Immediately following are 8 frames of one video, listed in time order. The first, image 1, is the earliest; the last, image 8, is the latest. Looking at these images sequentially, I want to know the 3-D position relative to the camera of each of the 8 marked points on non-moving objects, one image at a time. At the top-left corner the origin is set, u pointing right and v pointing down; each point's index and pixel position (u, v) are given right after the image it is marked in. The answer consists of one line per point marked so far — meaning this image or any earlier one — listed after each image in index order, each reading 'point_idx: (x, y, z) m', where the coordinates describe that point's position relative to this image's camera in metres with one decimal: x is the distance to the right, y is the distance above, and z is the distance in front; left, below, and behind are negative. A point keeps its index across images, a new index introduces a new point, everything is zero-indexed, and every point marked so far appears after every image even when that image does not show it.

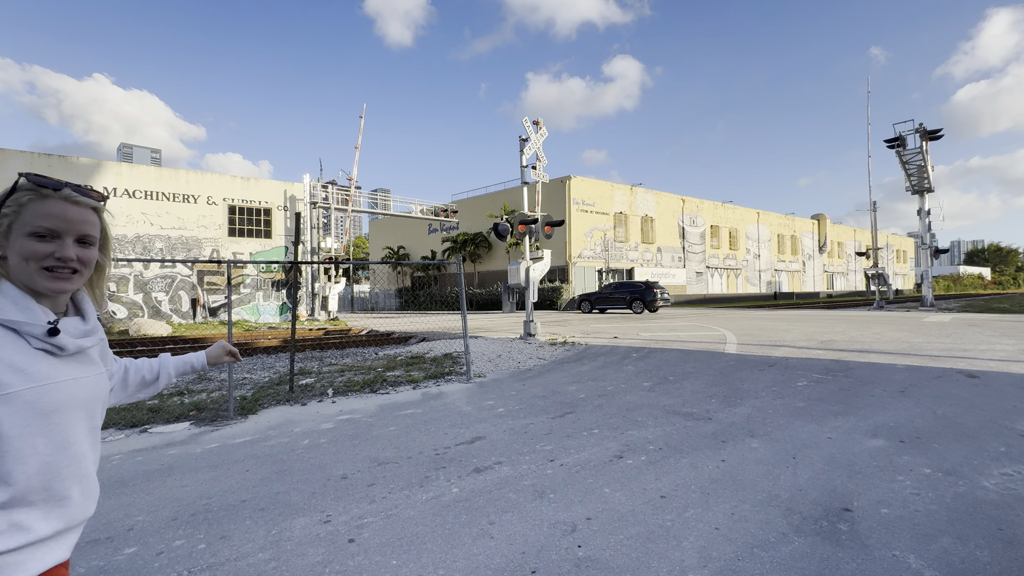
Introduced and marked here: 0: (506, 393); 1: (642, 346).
0: (-0.1, -1.6, +6.8) m
1: (+3.1, -1.4, +10.8) m
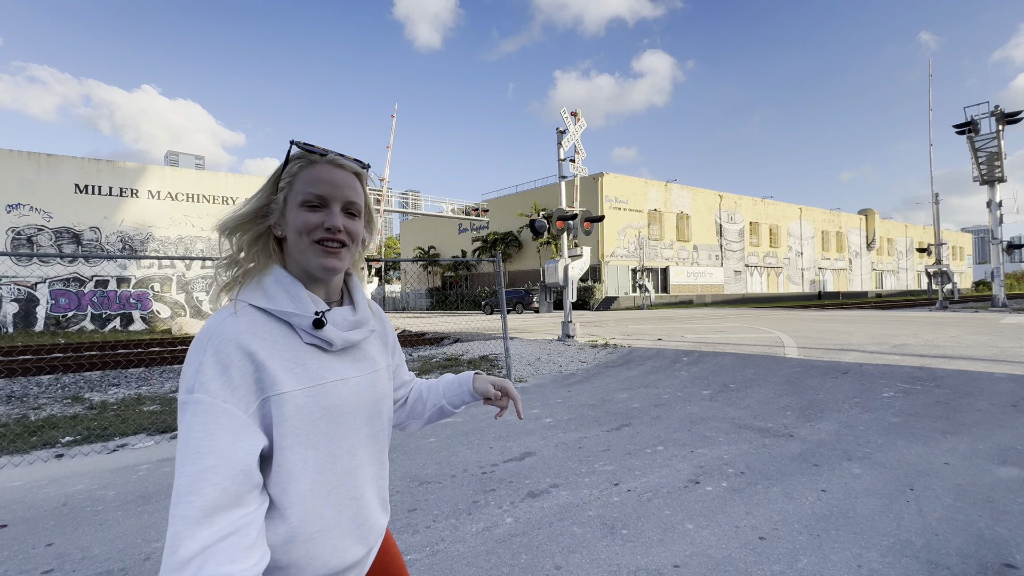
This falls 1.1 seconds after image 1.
0: (+0.5, -1.6, +6.2) m
1: (+4.0, -1.4, +10.0) m
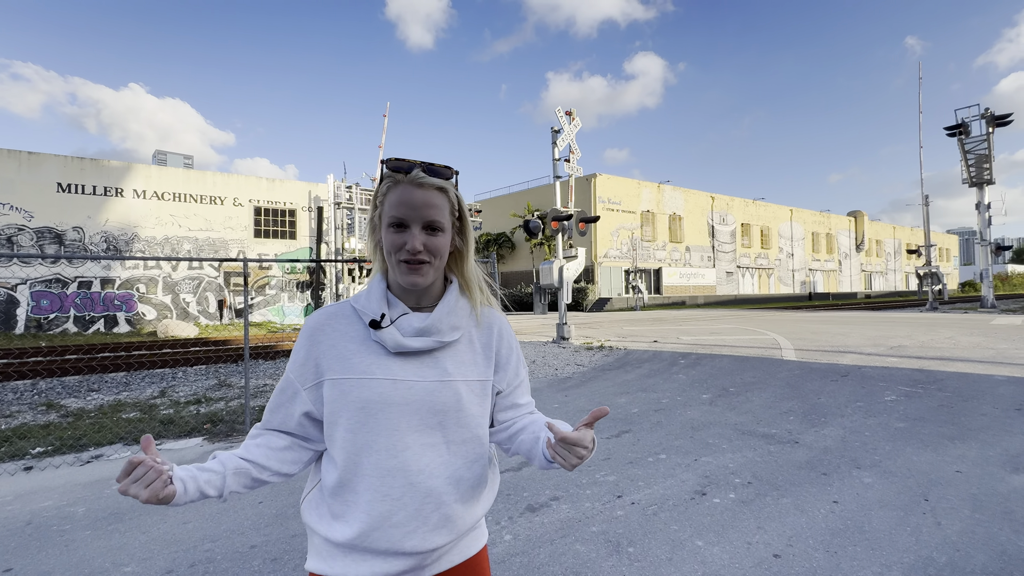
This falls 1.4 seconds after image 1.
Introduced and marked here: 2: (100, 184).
0: (+0.5, -1.6, +6.1) m
1: (+3.9, -1.4, +9.9) m
2: (-16.2, +4.1, +17.9) m
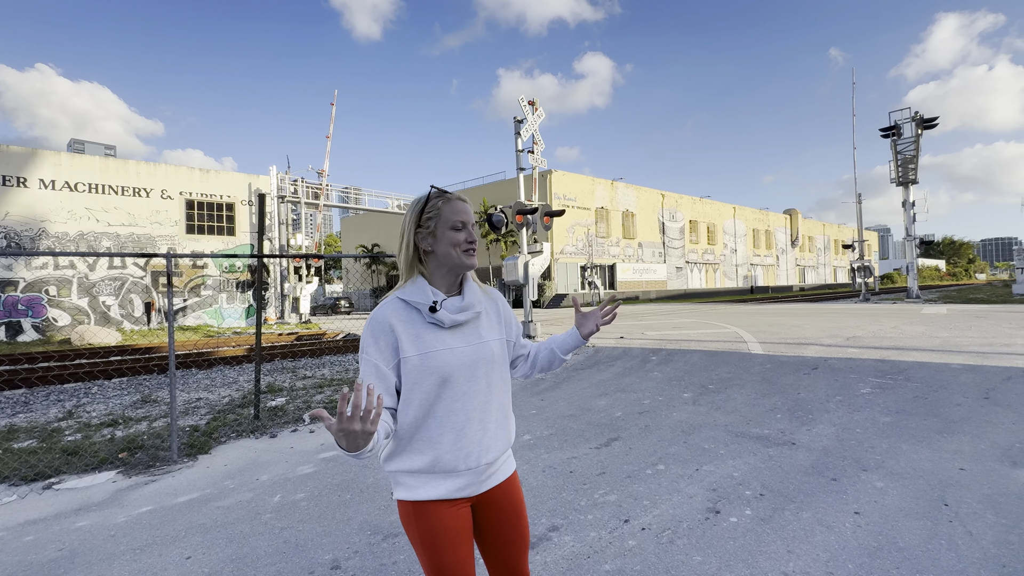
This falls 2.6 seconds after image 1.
0: (+0.2, -1.5, +5.6) m
1: (+3.1, -1.3, +9.8) m
2: (-17.7, +4.0, +15.6) m
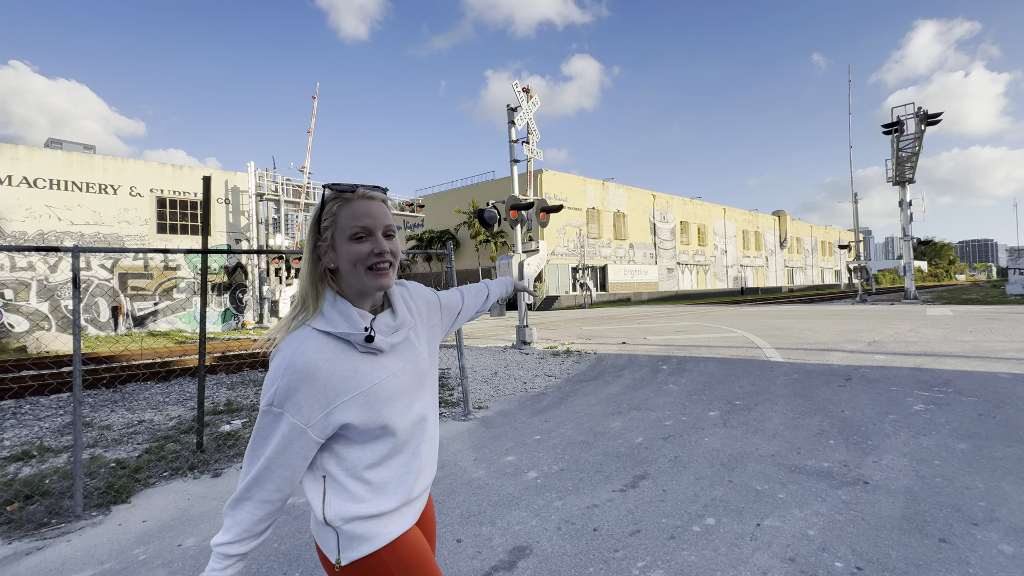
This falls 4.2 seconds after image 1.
0: (+0.2, -1.6, +4.7) m
1: (+3.0, -1.3, +8.9) m
2: (-17.9, +3.9, +14.3) m
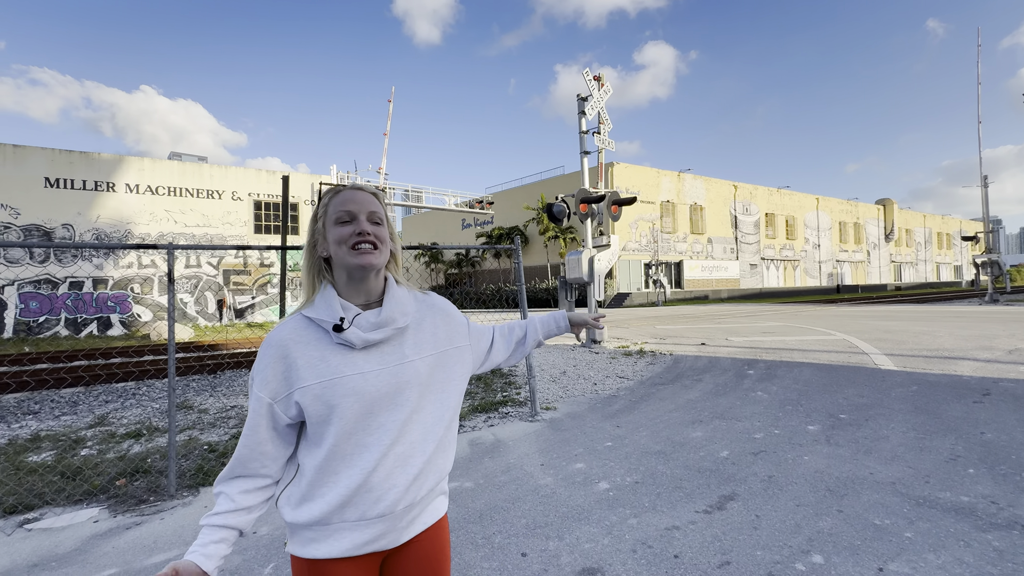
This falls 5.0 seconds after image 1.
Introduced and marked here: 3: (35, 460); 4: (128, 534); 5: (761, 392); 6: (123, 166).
0: (+0.8, -1.5, +4.4) m
1: (+4.3, -1.3, +8.2) m
2: (-15.6, +4.1, +16.6) m
3: (-4.7, -1.7, +4.4) m
4: (-2.6, -1.7, +3.1) m
5: (+3.3, -1.4, +6.0) m
6: (-15.1, +4.7, +17.1) m
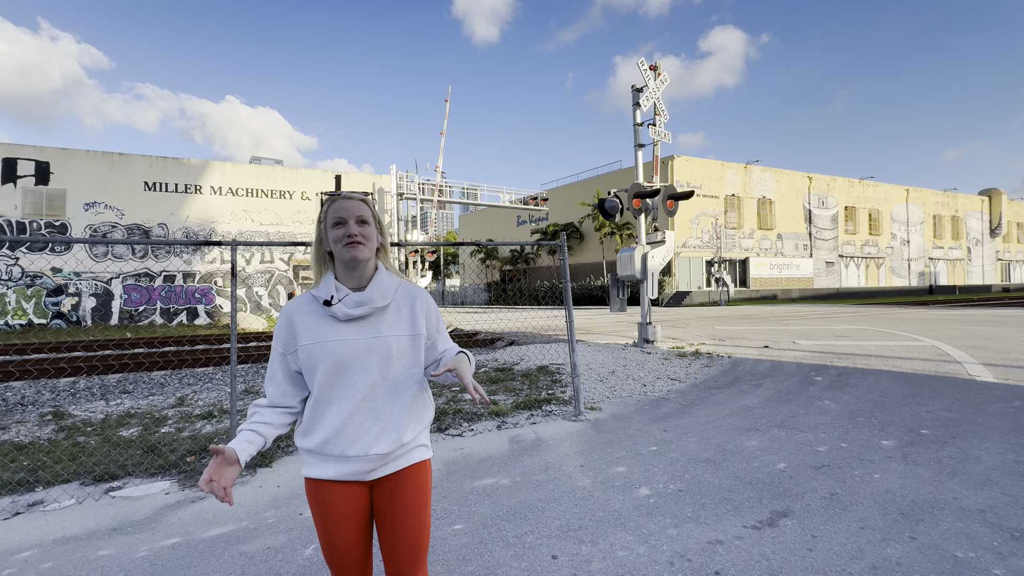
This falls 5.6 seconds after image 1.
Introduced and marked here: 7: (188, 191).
0: (+1.2, -1.5, +4.2) m
1: (+5.2, -1.3, +7.5) m
2: (-13.5, +4.3, +18.3) m
3: (-4.2, -1.6, +4.9) m
4: (-2.4, -1.6, +3.3) m
5: (+3.9, -1.4, +5.5) m
6: (-12.9, +5.0, +18.7) m
7: (-13.4, +4.0, +18.5) m
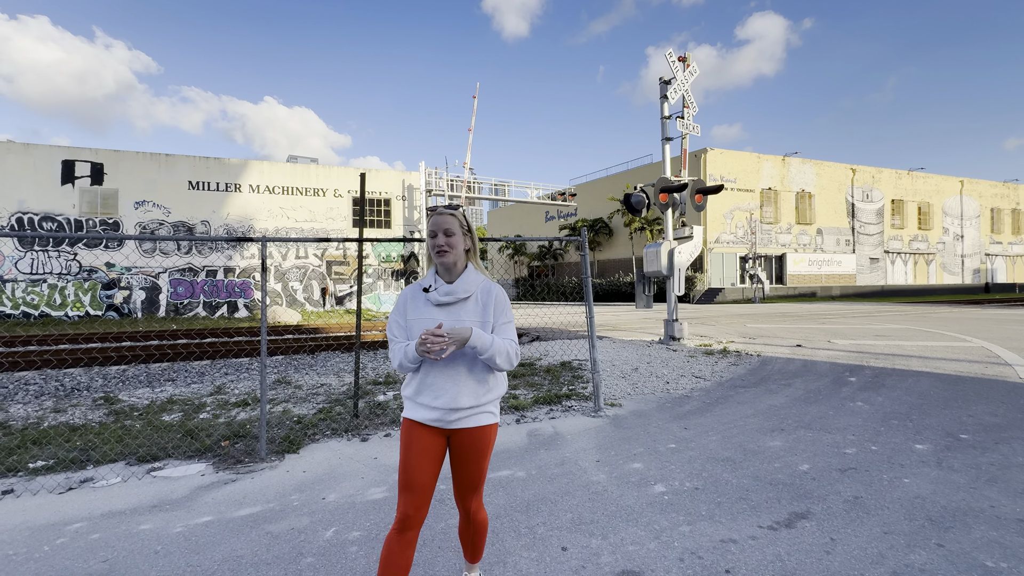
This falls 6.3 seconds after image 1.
0: (+1.4, -1.5, +4.2) m
1: (+5.5, -1.2, +7.2) m
2: (-12.4, +4.6, +19.2) m
3: (-4.0, -1.5, +5.2) m
4: (-2.3, -1.6, +3.5) m
5: (+4.1, -1.3, +5.3) m
6: (-11.8, +5.2, +19.5) m
7: (-12.3, +4.2, +19.3) m
